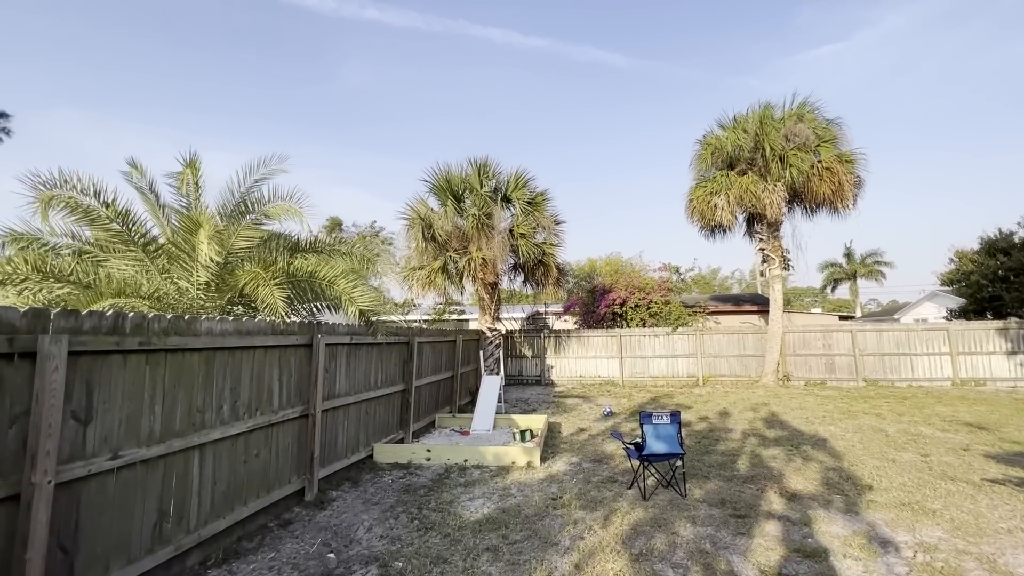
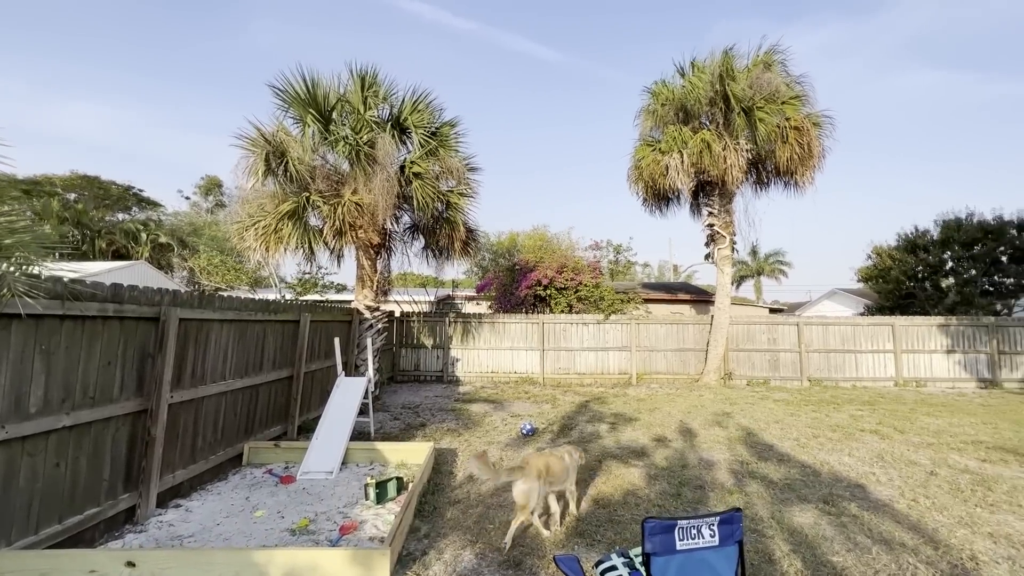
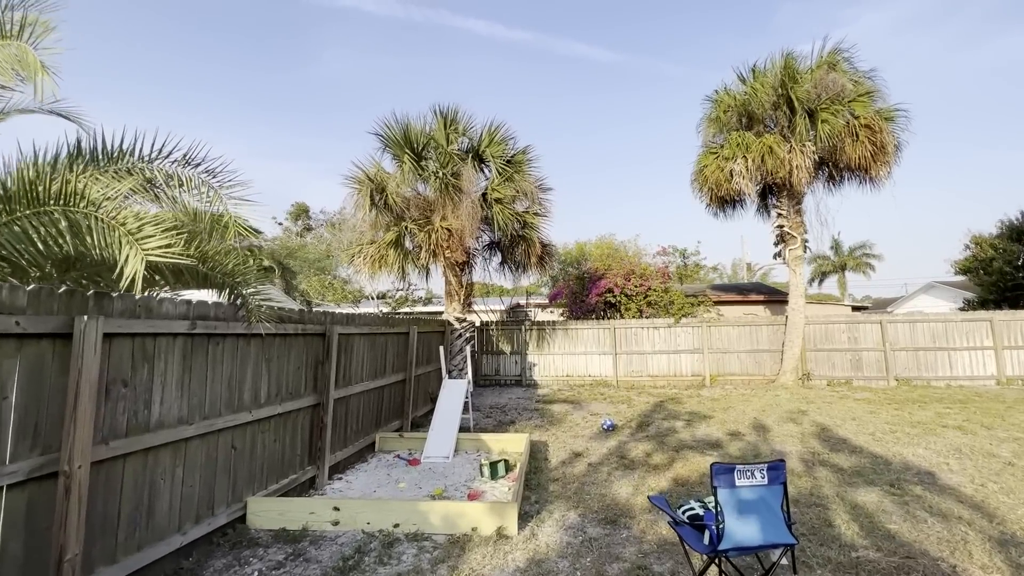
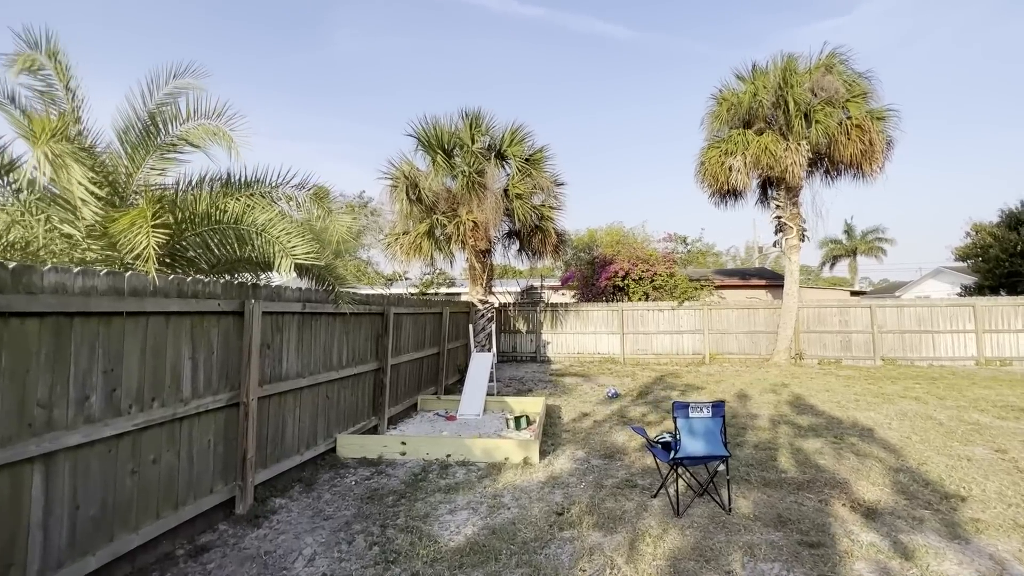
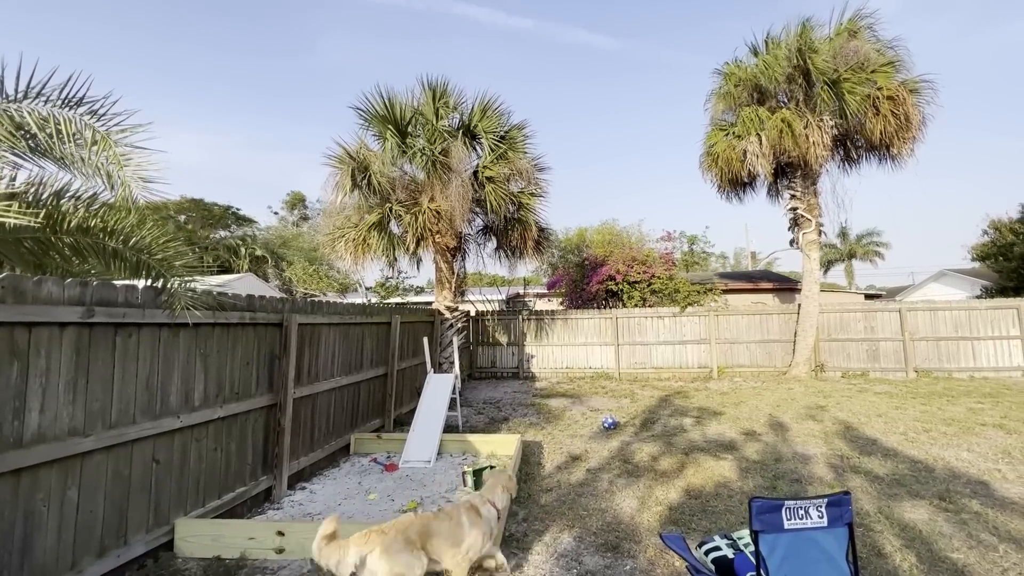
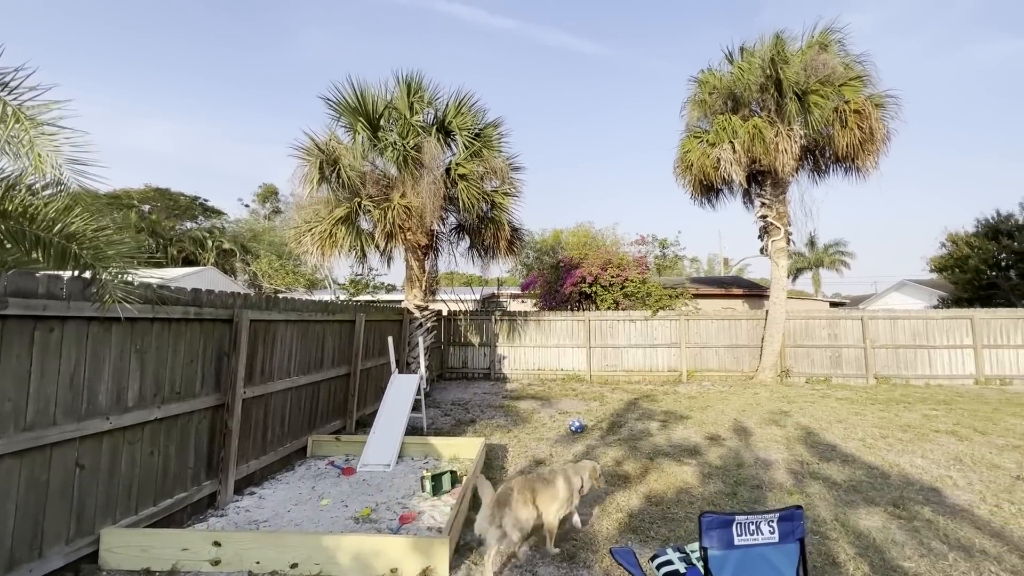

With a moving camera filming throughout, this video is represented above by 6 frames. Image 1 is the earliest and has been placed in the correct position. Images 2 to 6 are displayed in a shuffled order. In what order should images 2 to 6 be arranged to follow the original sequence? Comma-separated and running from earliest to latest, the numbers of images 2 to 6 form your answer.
4, 3, 5, 6, 2
